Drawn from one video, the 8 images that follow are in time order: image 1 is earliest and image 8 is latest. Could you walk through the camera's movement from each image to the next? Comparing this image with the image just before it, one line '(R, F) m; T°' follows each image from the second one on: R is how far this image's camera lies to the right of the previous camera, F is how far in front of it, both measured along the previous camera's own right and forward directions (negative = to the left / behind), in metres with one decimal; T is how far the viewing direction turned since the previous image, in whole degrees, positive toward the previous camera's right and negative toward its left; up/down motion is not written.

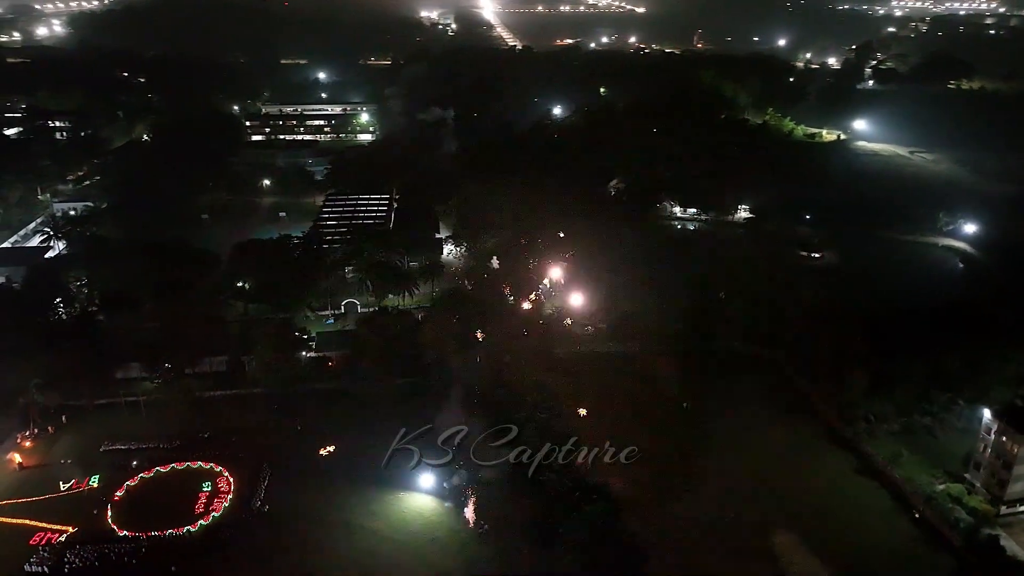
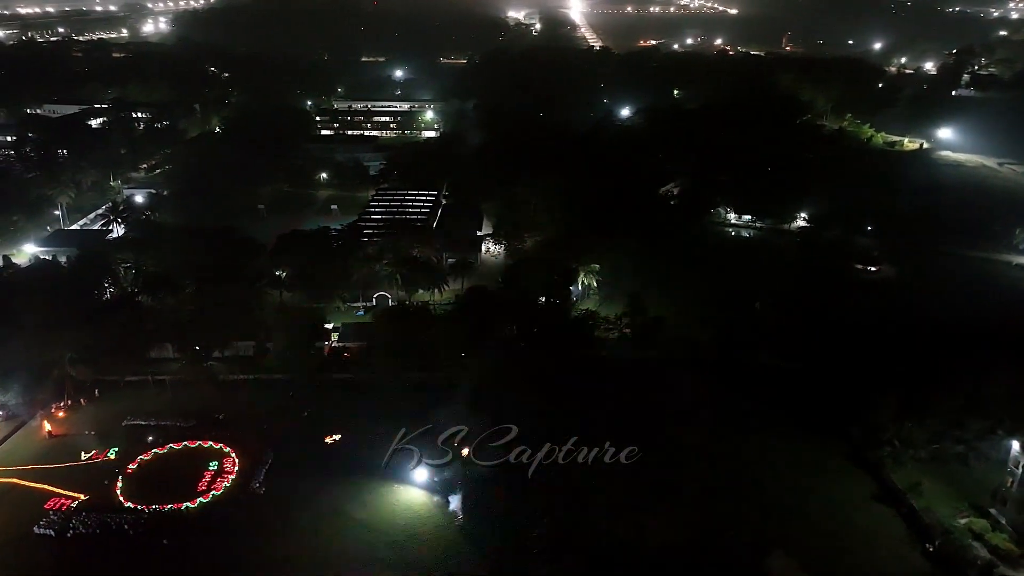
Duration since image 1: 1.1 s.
(+1.5, +0.2) m; -6°
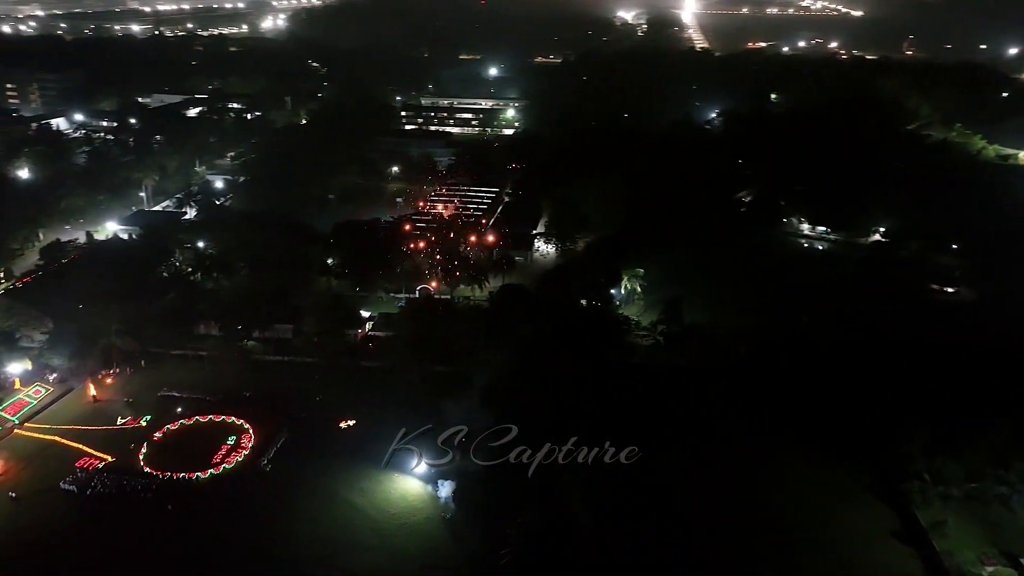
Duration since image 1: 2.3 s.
(+1.8, +0.2) m; -8°
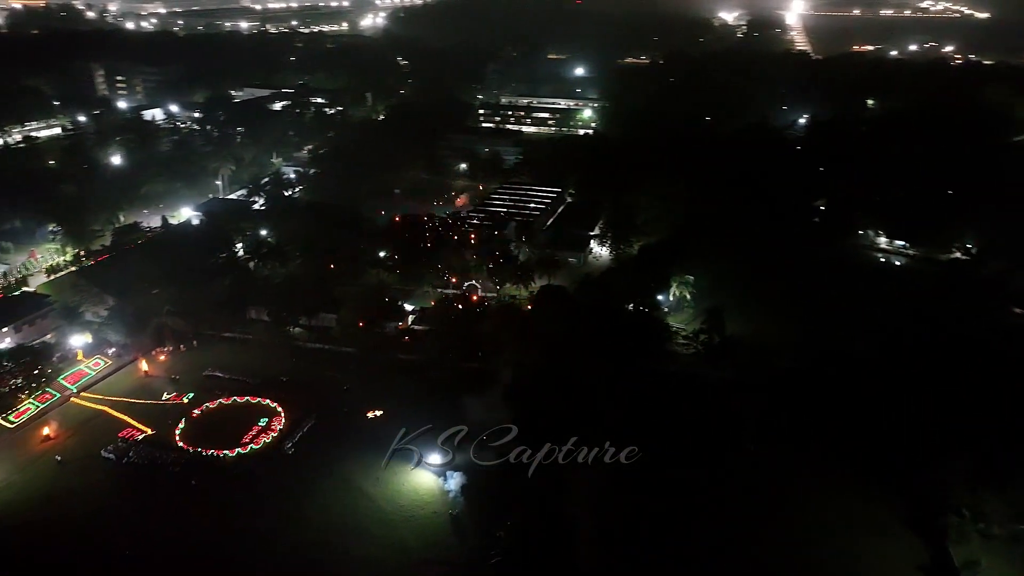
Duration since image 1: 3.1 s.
(+1.3, +0.2) m; -7°
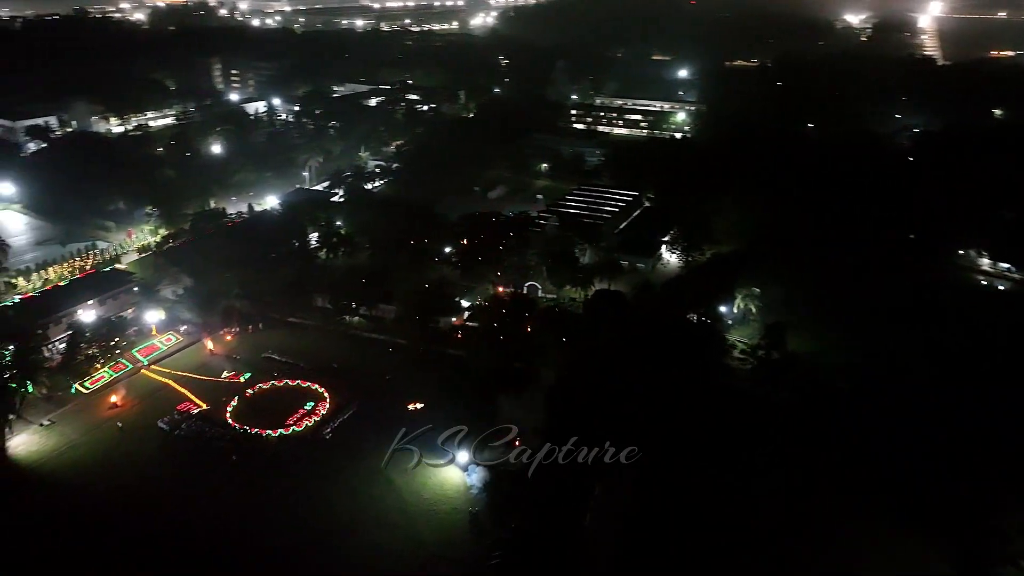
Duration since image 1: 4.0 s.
(+1.3, +0.2) m; -8°
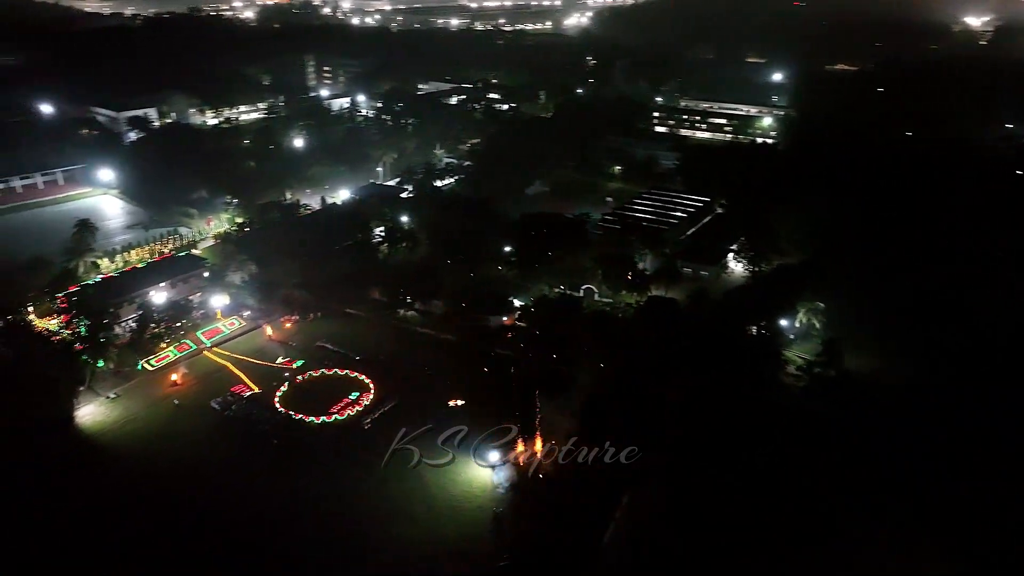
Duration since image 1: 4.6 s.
(+0.9, +0.1) m; -7°
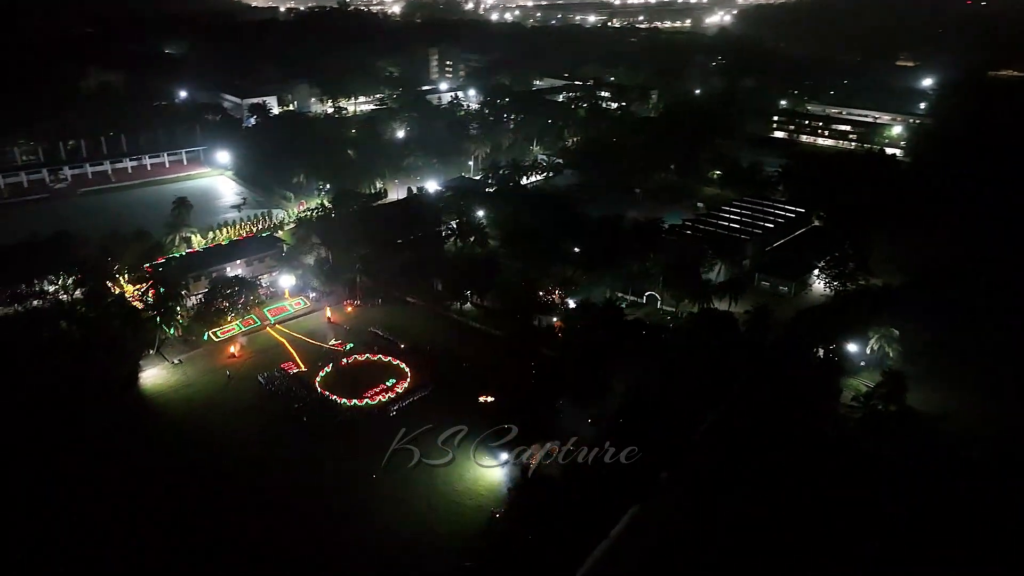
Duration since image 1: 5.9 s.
(+2.1, +0.3) m; -10°
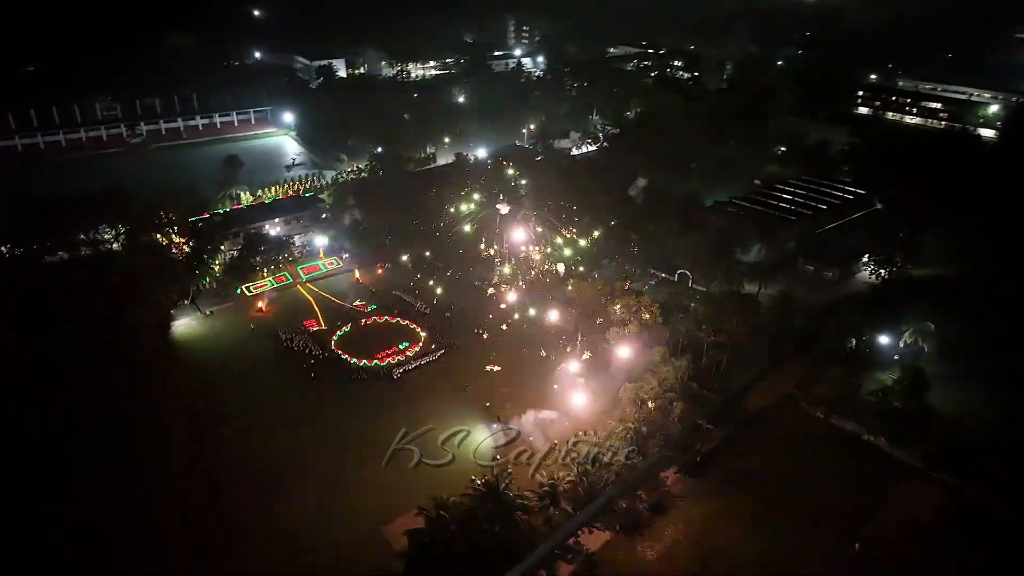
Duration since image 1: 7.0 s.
(+1.7, +0.2) m; -7°
